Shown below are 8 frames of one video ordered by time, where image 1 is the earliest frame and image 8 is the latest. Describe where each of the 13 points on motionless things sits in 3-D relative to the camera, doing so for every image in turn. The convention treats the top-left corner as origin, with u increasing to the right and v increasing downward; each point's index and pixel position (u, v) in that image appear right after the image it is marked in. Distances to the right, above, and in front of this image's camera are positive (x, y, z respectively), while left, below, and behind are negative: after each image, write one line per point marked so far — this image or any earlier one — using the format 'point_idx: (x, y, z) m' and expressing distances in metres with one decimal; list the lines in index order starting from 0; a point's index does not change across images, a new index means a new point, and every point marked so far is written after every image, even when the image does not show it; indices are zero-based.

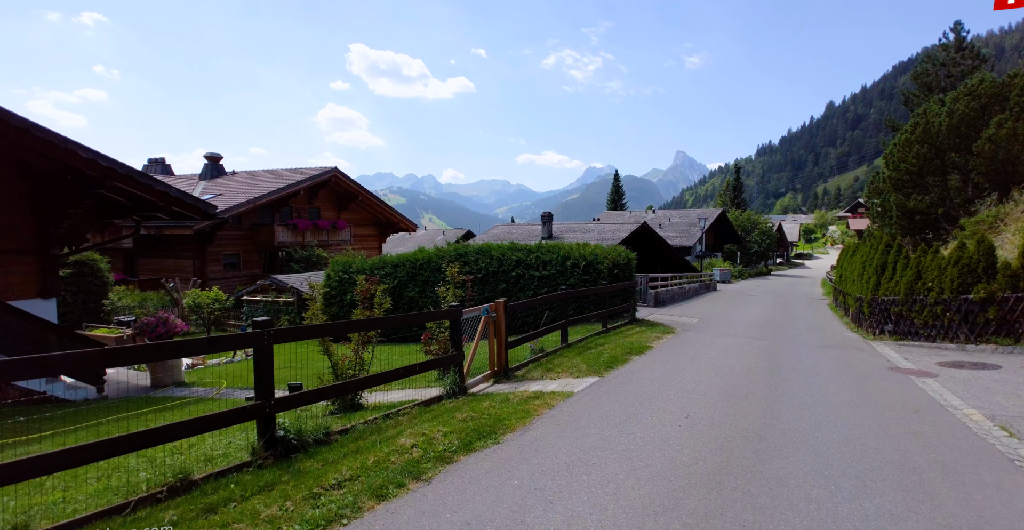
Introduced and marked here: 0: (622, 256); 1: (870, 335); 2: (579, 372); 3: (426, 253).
0: (+2.9, +0.2, +14.4) m
1: (+8.7, -1.7, +13.2) m
2: (+0.9, -1.5, +7.4) m
3: (-2.5, +0.3, +16.0) m
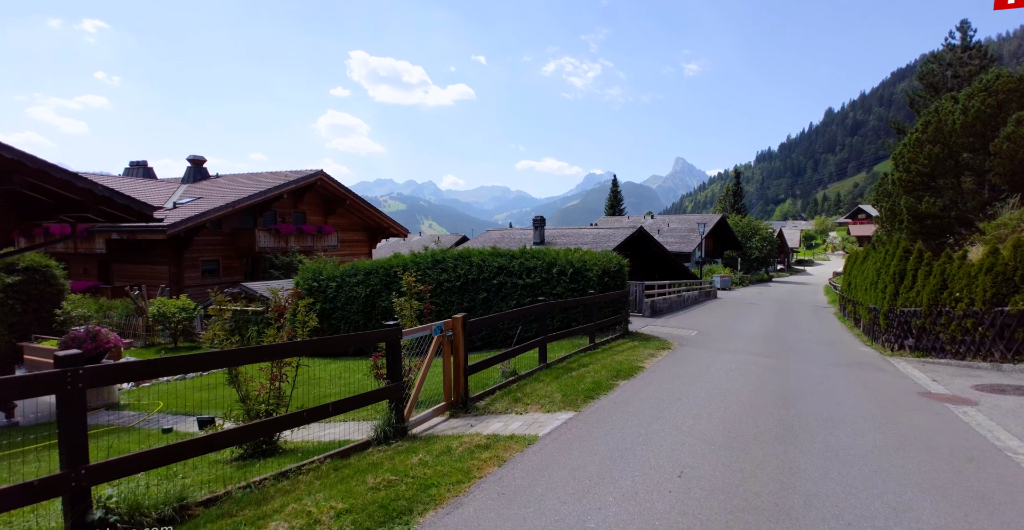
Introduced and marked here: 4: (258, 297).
0: (+2.4, +0.1, +13.1) m
1: (+8.2, -1.9, +11.9) m
2: (+0.4, -1.6, +6.1) m
3: (-3.0, +0.1, +14.7) m
4: (-8.6, -1.0, +18.3) m
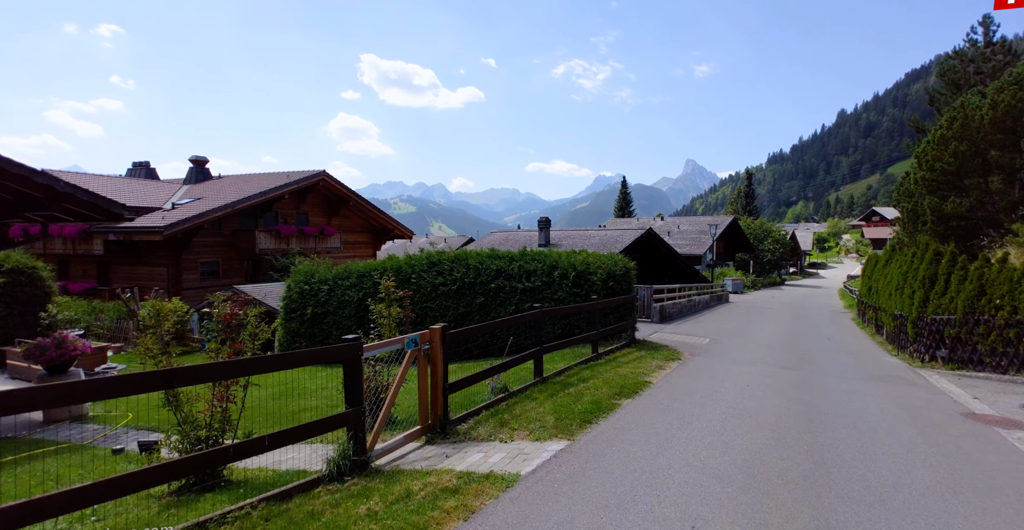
0: (+2.4, 0.0, +12.2) m
1: (+8.1, -1.9, +10.9) m
2: (+0.3, -1.6, +5.3) m
3: (-3.0, +0.1, +14.0) m
4: (-8.5, -1.1, +17.6) m
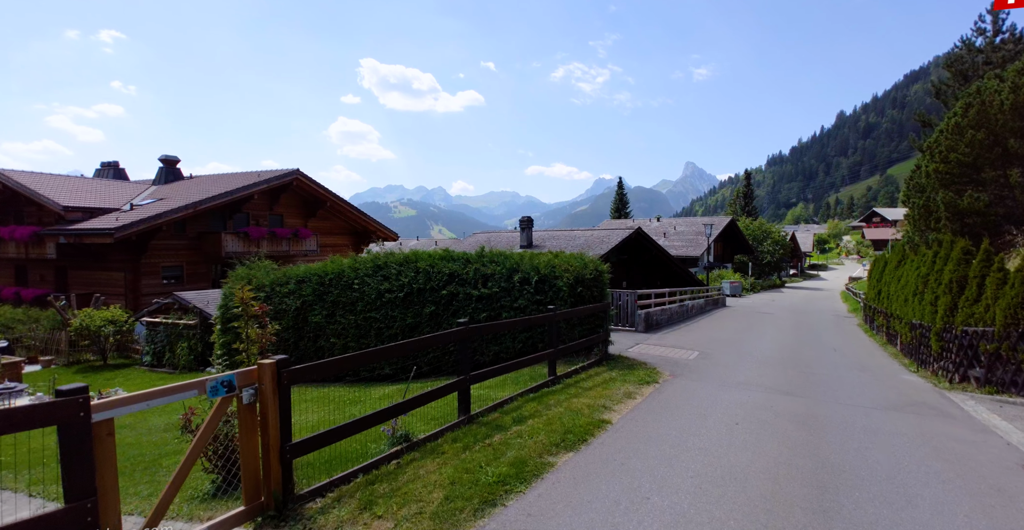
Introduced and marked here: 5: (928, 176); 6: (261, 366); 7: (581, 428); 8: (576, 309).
0: (+1.5, -0.1, +10.5) m
1: (+7.3, -2.0, +9.2) m
2: (-0.6, -1.6, +3.5) m
3: (-3.9, 0.0, +12.2) m
4: (-9.4, -1.2, +15.9) m
5: (+14.5, +3.1, +19.0) m
6: (-1.7, -0.7, +3.8) m
7: (+0.7, -1.6, +5.5) m
8: (+1.1, -0.8, +9.5) m
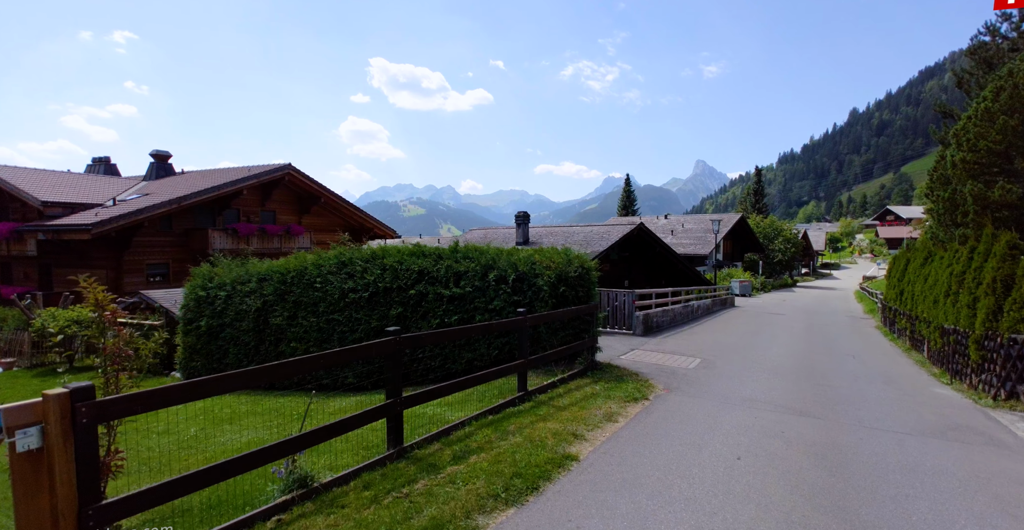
0: (+1.1, 0.0, +9.2) m
1: (+6.8, -1.9, +7.8) m
2: (-1.1, -1.6, +2.3) m
3: (-4.3, +0.1, +11.1) m
4: (-9.7, -1.2, +14.8) m
5: (+14.3, +3.2, +17.5) m
6: (-2.2, -0.6, +2.6) m
7: (+0.2, -1.6, +4.3) m
8: (+0.7, -0.7, +8.3) m
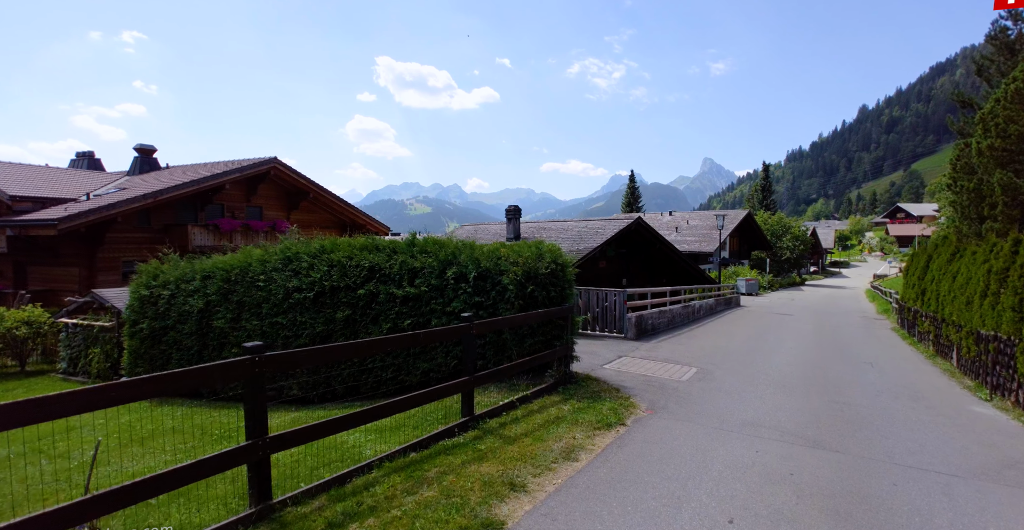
0: (+0.6, +0.1, +7.9) m
1: (+6.3, -1.8, +6.5) m
2: (-1.8, -1.5, +1.0) m
3: (-4.8, +0.1, +9.9) m
4: (-10.2, -1.1, +13.6) m
5: (+13.8, +3.3, +16.1) m
6: (-2.9, -0.6, +1.4) m
7: (-0.4, -1.5, +3.0) m
8: (+0.1, -0.6, +7.0) m
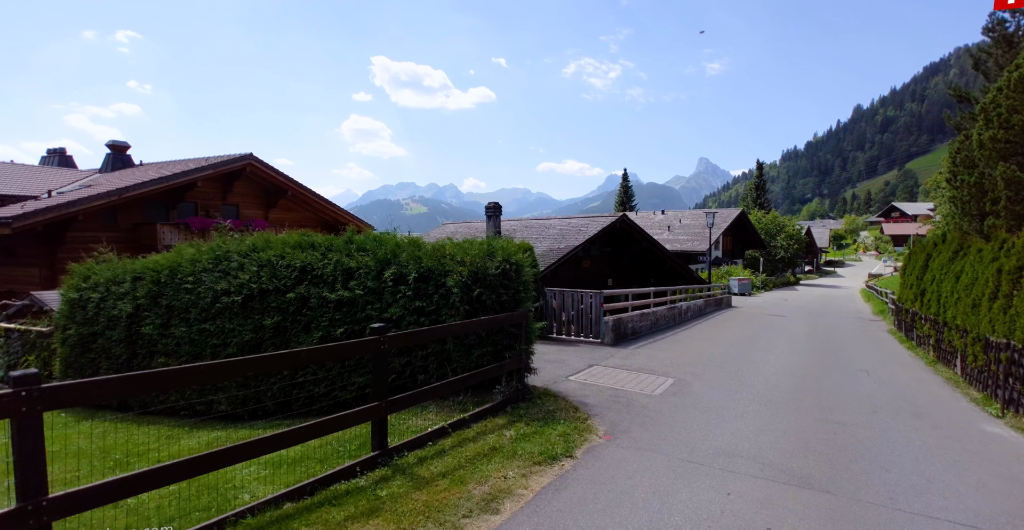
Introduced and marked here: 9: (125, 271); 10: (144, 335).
0: (-0.1, +0.1, +7.0) m
1: (+5.6, -1.8, +5.6) m
2: (-2.4, -1.5, 0.0) m
3: (-5.5, +0.1, +8.9) m
4: (-10.9, -1.1, +12.6) m
5: (+13.1, +3.3, +15.2) m
6: (-3.5, -0.6, +0.4) m
7: (-1.0, -1.5, +2.0) m
8: (-0.5, -0.6, +6.0) m
9: (-6.9, -0.1, +9.6) m
10: (-6.2, -1.2, +9.1) m
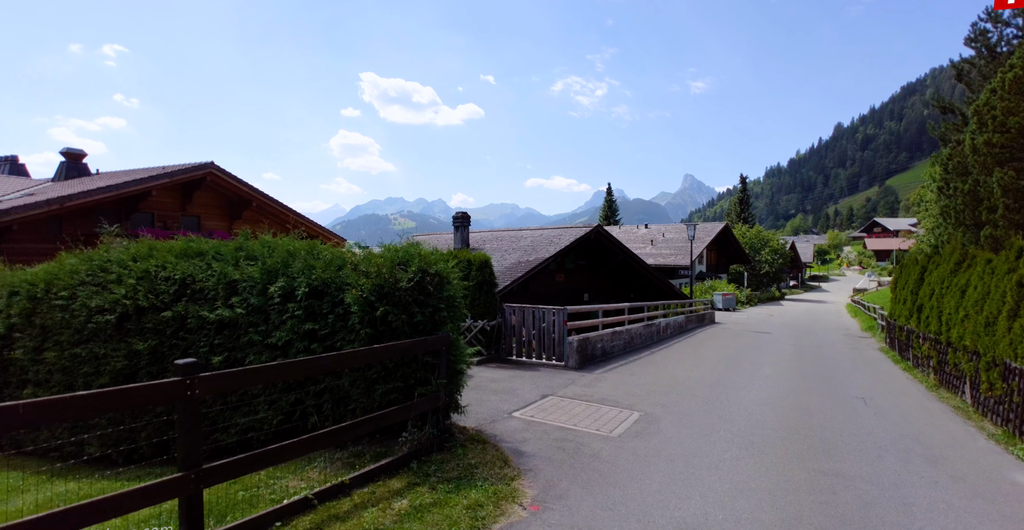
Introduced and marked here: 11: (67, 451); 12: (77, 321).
0: (-0.9, 0.0, +5.7) m
1: (+4.9, -1.9, +4.3) m
2: (-3.0, -1.4, -1.3) m
3: (-6.3, 0.0, +7.5) m
4: (-11.8, -1.3, +11.0) m
5: (+12.1, +2.9, +14.3) m
6: (-4.1, -0.5, -1.0) m
7: (-1.7, -1.5, +0.7) m
8: (-1.3, -0.7, +4.7) m
9: (-7.7, -0.3, +8.2) m
10: (-7.0, -1.4, +7.6) m
11: (-5.6, -2.4, +6.8) m
12: (-5.5, -0.7, +6.8) m
